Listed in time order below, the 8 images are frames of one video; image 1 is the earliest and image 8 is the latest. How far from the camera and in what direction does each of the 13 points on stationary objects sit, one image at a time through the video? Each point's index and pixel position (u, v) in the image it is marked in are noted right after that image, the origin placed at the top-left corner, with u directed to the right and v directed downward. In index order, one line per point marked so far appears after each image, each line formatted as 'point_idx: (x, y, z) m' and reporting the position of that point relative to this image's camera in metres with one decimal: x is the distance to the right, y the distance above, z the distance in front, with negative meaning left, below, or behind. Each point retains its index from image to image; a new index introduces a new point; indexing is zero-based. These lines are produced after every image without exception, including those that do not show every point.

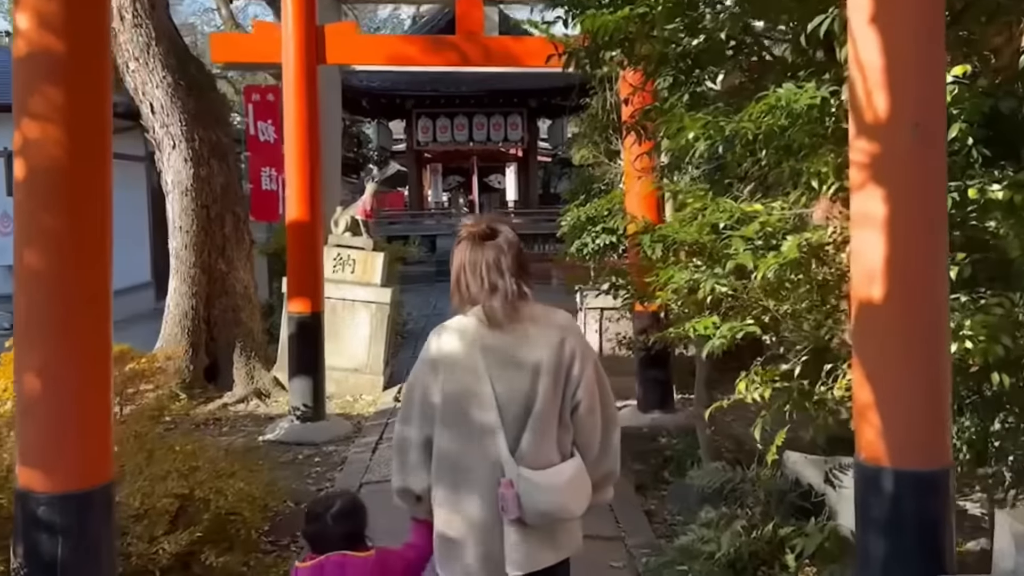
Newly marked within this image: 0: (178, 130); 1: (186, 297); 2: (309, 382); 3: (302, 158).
0: (-2.9, +1.4, +7.5) m
1: (-2.9, -0.1, +7.7) m
2: (-1.5, -0.7, +6.4) m
3: (-1.6, +1.0, +6.4) m
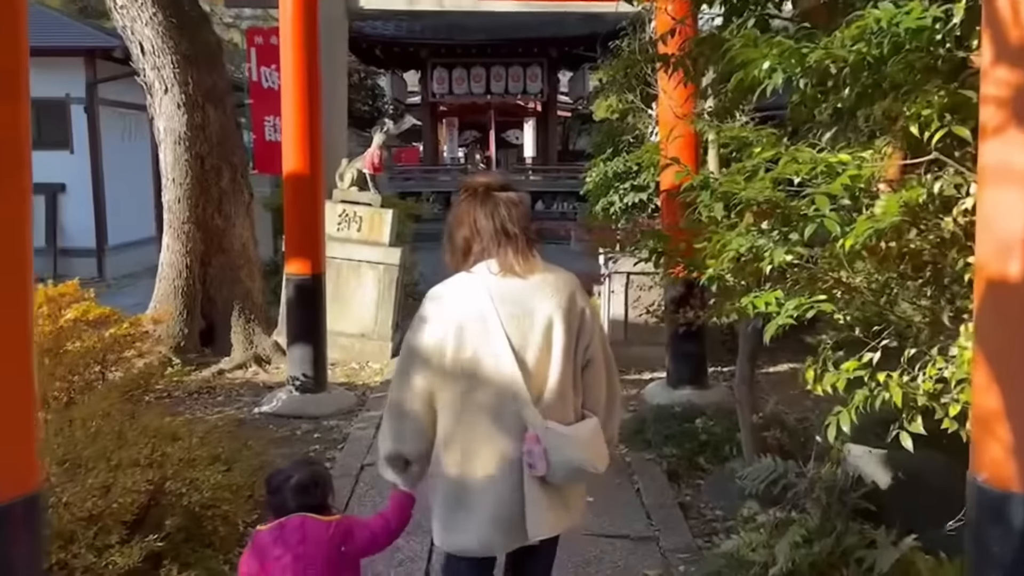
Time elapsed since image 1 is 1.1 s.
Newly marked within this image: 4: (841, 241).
0: (-2.8, +1.7, +6.9) m
1: (-2.8, +0.3, +7.2) m
2: (-1.4, -0.4, +5.9) m
3: (-1.4, +1.3, +5.7) m
4: (+1.0, +0.1, +2.6) m
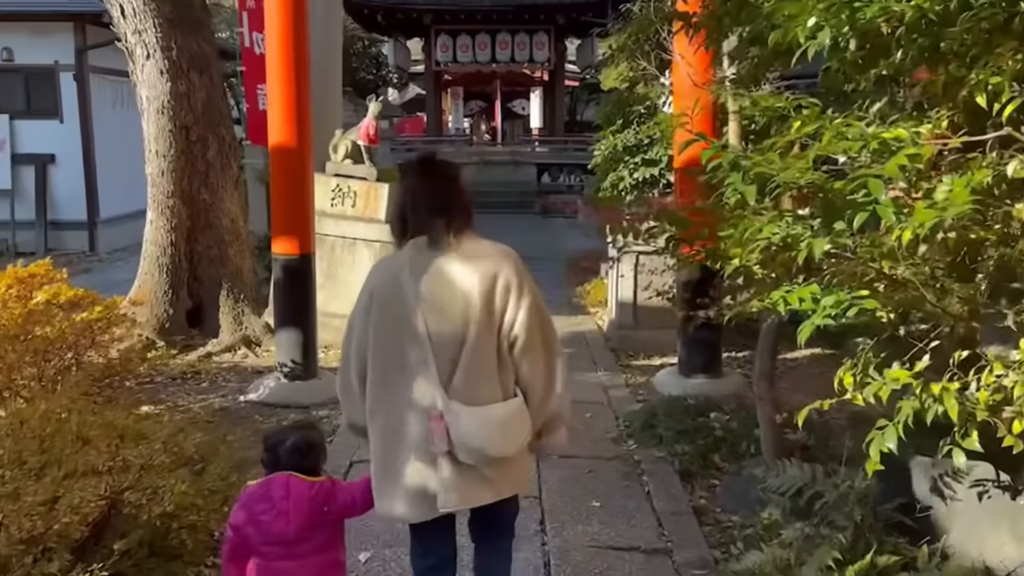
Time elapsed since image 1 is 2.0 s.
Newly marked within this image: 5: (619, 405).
0: (-2.7, +1.9, +6.5) m
1: (-2.8, +0.4, +6.8) m
2: (-1.4, -0.3, +5.5) m
3: (-1.4, +1.4, +5.3) m
4: (+1.0, +0.1, +2.2) m
5: (+0.7, -0.7, +5.4) m
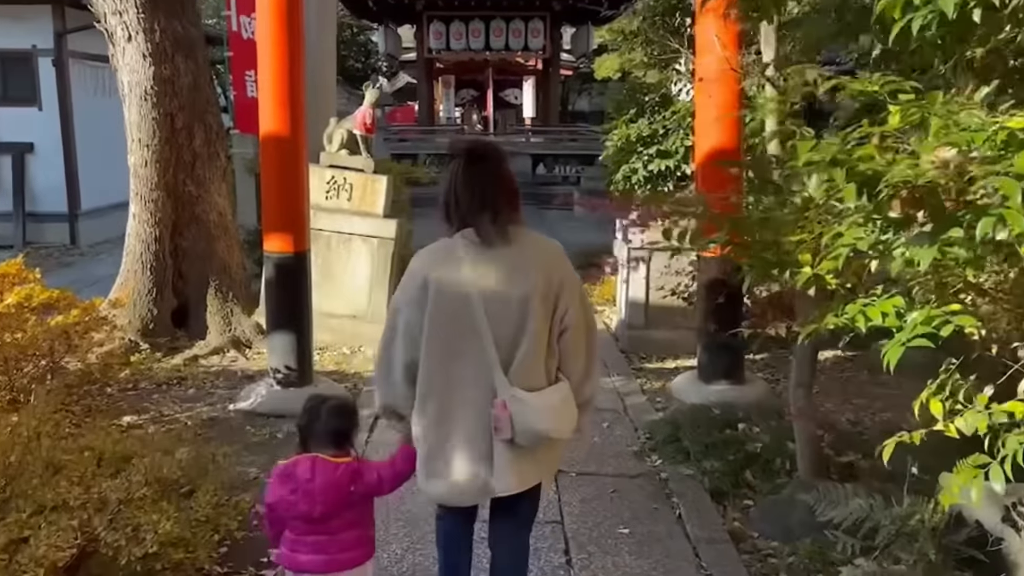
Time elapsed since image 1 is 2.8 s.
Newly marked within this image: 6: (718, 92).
0: (-2.7, +1.9, +6.1) m
1: (-2.7, +0.4, +6.4) m
2: (-1.3, -0.3, +5.1) m
3: (-1.3, +1.4, +4.9) m
4: (+1.1, +0.1, +1.8) m
5: (+0.7, -0.7, +5.0) m
6: (+1.2, +1.1, +4.9) m
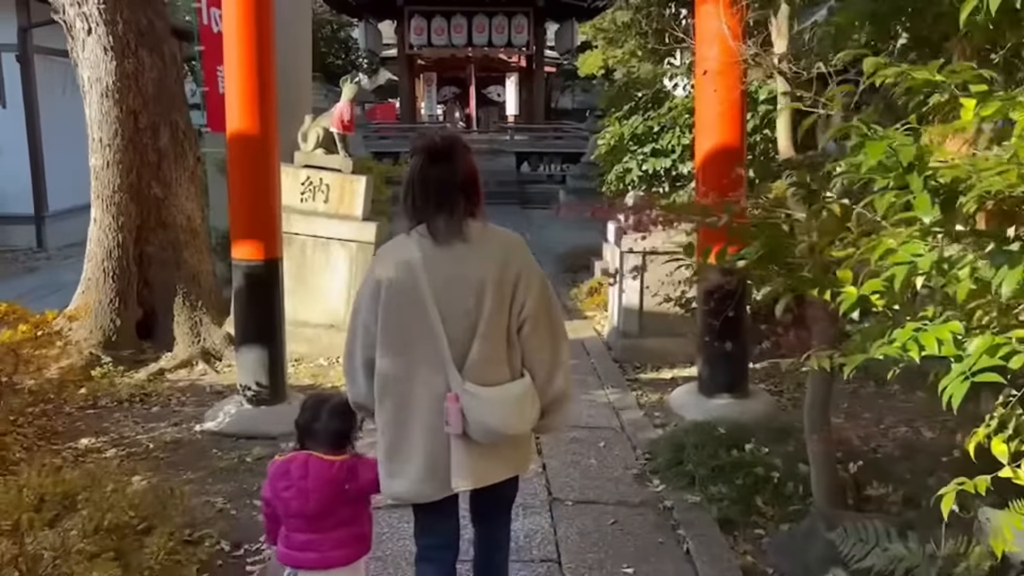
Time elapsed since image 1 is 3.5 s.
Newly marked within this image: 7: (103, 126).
0: (-2.8, +1.9, +5.7) m
1: (-2.8, +0.4, +6.0) m
2: (-1.4, -0.4, +4.8) m
3: (-1.4, +1.3, +4.5) m
4: (+1.1, 0.0, +1.5) m
5: (+0.7, -0.8, +4.7) m
6: (+1.1, +1.1, +4.6) m
7: (-2.8, +1.1, +5.9) m
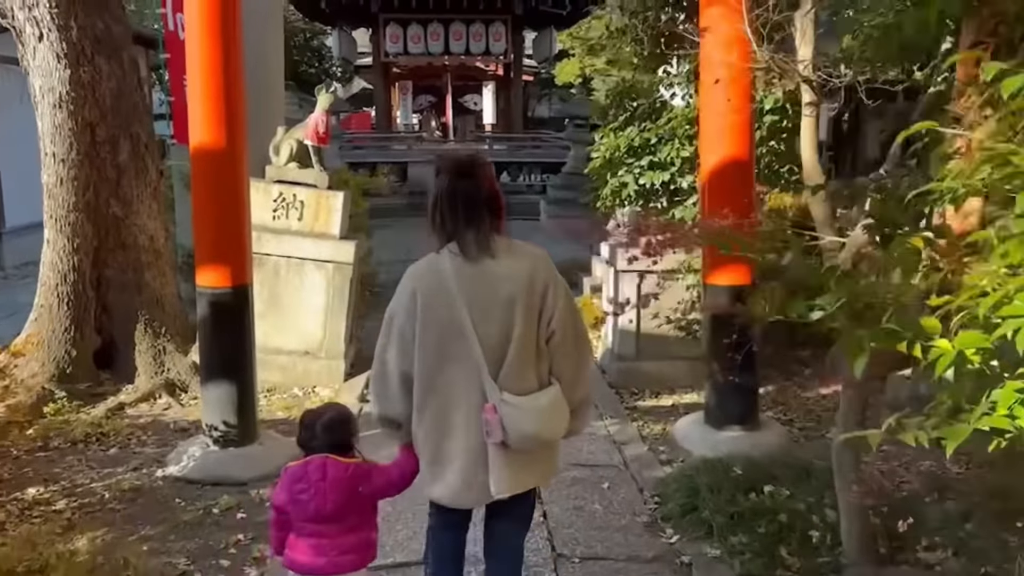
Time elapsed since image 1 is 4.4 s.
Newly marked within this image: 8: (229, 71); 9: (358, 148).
0: (-2.9, +1.7, +5.2) m
1: (-2.9, +0.2, +5.5) m
2: (-1.4, -0.5, +4.3) m
3: (-1.4, +1.2, +4.1) m
4: (+1.1, -0.1, +1.1) m
5: (+0.7, -0.9, +4.3) m
6: (+1.1, +1.0, +4.2) m
7: (-2.9, +0.9, +5.4) m
8: (-1.4, +1.1, +4.2) m
9: (-3.1, +2.9, +17.4) m
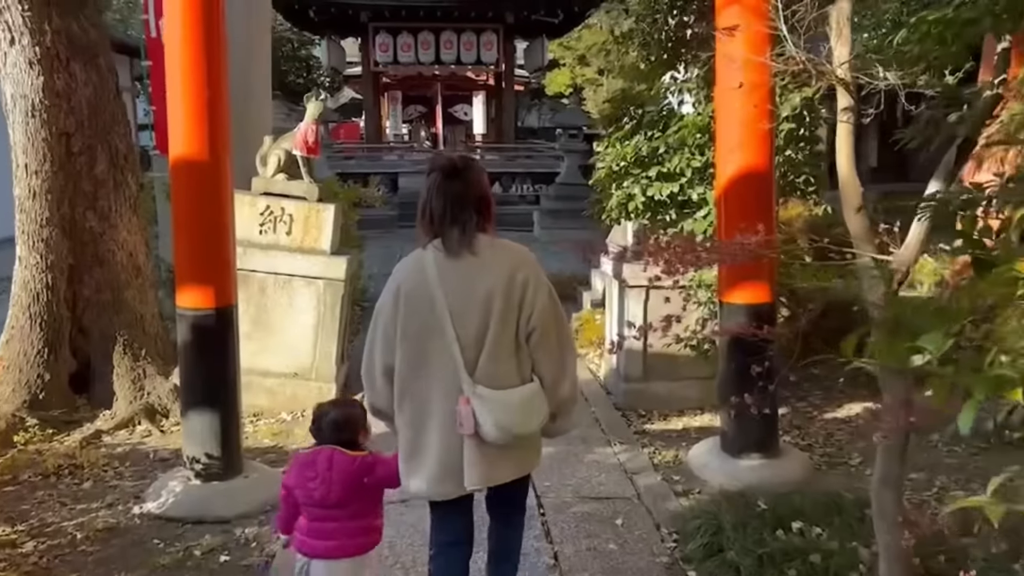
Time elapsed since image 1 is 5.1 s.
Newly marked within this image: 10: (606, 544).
0: (-2.8, +1.6, +4.9) m
1: (-2.9, +0.1, +5.2) m
2: (-1.4, -0.6, +4.0) m
3: (-1.4, +1.1, +3.8) m
4: (+1.2, -0.1, +0.9) m
5: (+0.7, -1.0, +4.0) m
6: (+1.1, +0.9, +4.0) m
7: (-2.9, +0.8, +5.1) m
8: (-1.4, +1.0, +3.9) m
9: (-3.3, +2.6, +17.1) m
10: (+0.4, -1.1, +3.6) m
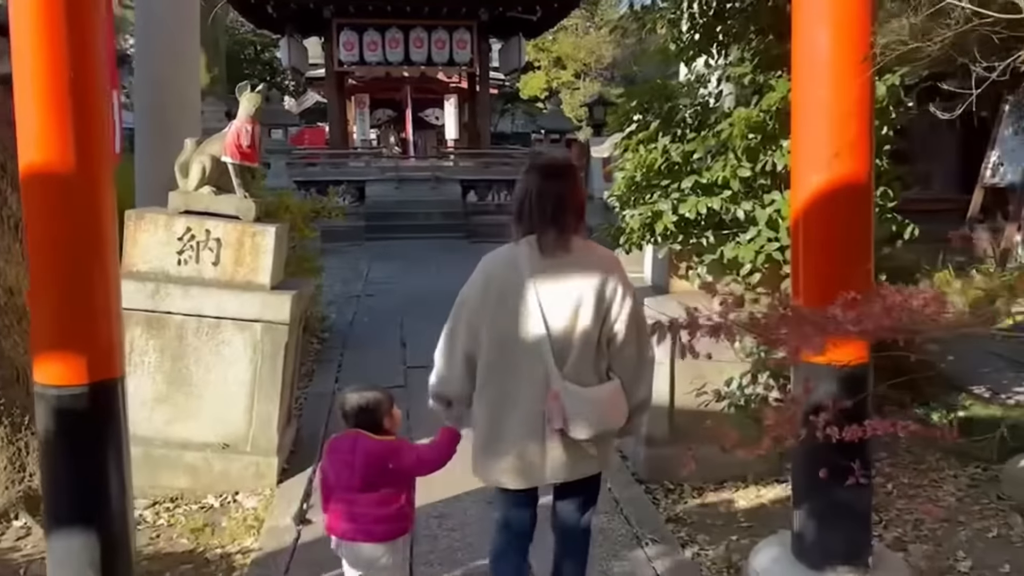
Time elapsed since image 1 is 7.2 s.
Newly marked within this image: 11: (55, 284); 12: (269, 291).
0: (-2.9, +1.3, +3.6) m
1: (-2.9, -0.1, +3.9) m
2: (-1.4, -0.8, +2.8) m
3: (-1.4, +0.9, +2.6) m
4: (+1.3, -0.3, -0.3) m
5: (+0.7, -1.2, +2.9) m
6: (+1.1, +0.7, +2.9) m
7: (-2.9, +0.6, +3.8) m
8: (-1.4, +0.7, +2.7) m
9: (-3.7, +2.3, +15.8) m
10: (+0.4, -1.3, +2.5) m
11: (-1.4, 0.0, +2.7) m
12: (-1.2, 0.0, +4.1) m
